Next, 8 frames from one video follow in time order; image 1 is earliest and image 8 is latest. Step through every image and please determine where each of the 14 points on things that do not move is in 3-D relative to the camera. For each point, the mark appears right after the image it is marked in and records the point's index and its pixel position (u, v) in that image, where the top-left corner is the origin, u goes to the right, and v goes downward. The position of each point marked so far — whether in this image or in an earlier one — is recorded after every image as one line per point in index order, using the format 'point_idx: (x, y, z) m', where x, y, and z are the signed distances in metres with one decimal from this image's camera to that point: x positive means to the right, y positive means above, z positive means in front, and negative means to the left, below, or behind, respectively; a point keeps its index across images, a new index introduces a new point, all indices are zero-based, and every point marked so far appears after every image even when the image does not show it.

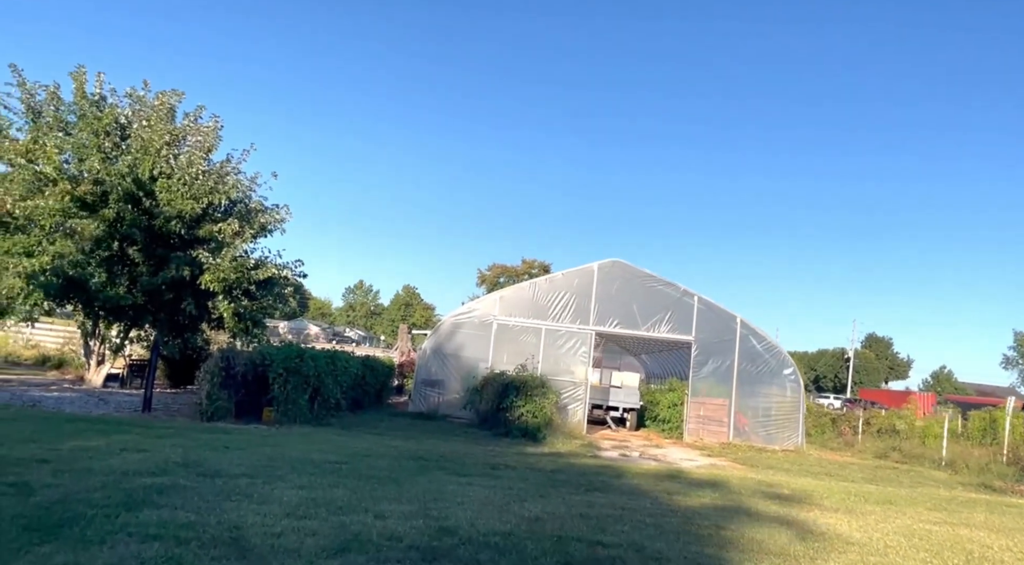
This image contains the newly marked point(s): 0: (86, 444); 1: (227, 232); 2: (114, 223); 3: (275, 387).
0: (-5.2, -2.0, +8.6) m
1: (-6.4, +1.1, +15.9) m
2: (-8.5, +1.3, +15.2) m
3: (-4.6, -2.0, +13.8) m
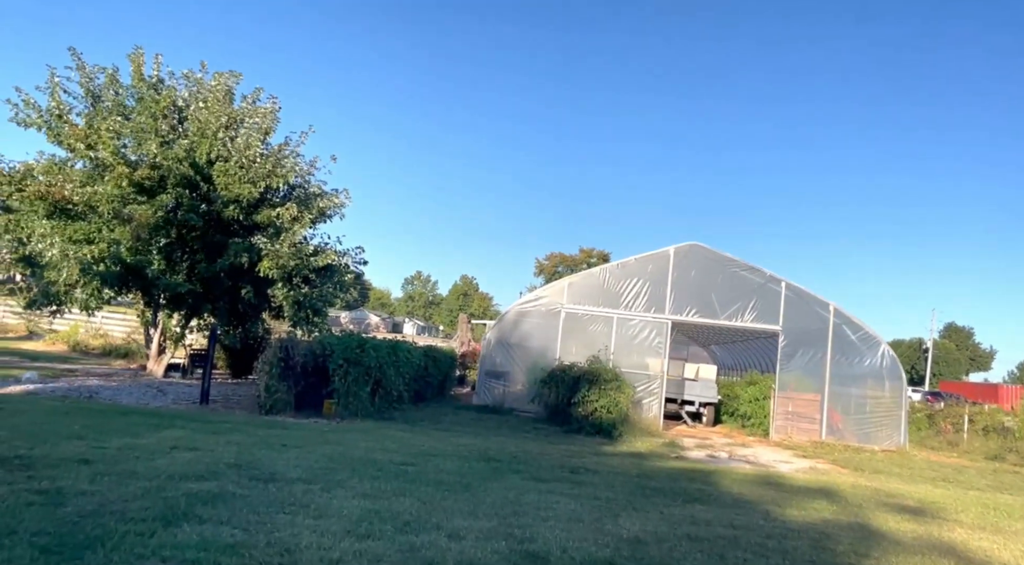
0: (-4.3, -1.8, +8.0) m
1: (-4.9, +1.4, +15.3) m
2: (-7.0, +1.6, +14.7) m
3: (-3.3, -1.8, +13.1) m
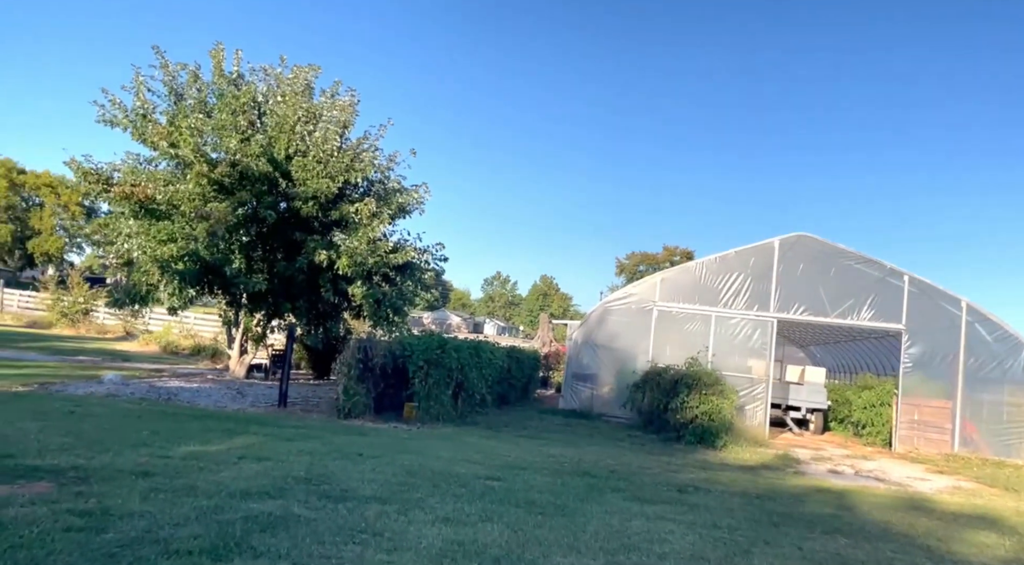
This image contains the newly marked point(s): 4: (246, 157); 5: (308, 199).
0: (-3.2, -1.8, +7.4) m
1: (-3.1, +1.4, +14.7) m
2: (-5.3, +1.6, +14.4) m
3: (-1.7, -1.7, +12.4) m
4: (-5.3, +2.5, +14.2) m
5: (-4.1, +1.7, +14.4) m
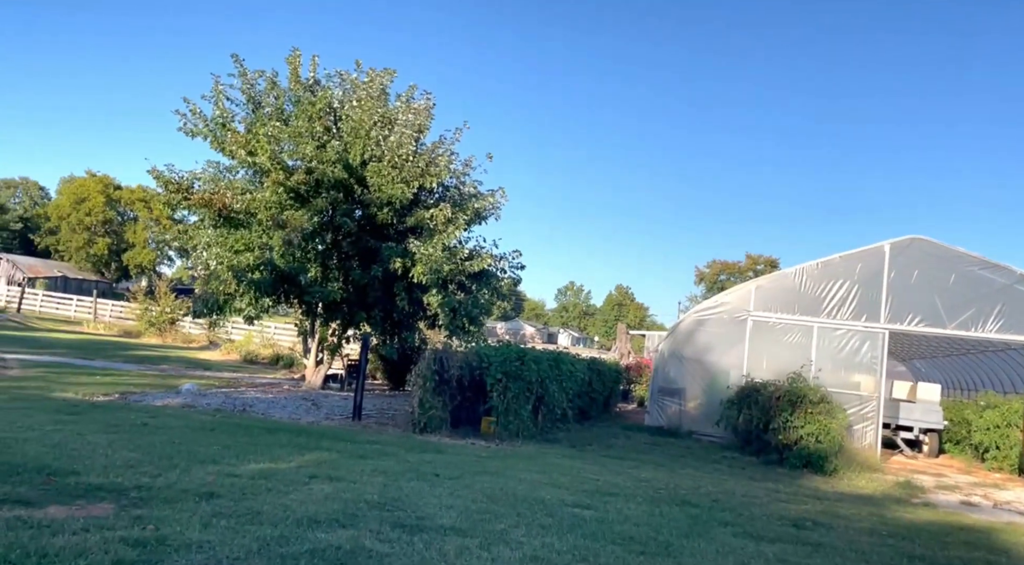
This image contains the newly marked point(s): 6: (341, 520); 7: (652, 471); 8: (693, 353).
0: (-2.4, -1.8, +6.9) m
1: (-1.5, +1.3, +14.2) m
2: (-3.7, +1.4, +14.2) m
3: (-0.3, -1.9, +11.8) m
4: (-3.7, +2.3, +14.0) m
5: (-2.6, +1.5, +14.0) m
6: (-1.3, -1.8, +5.3) m
7: (+1.8, -2.4, +9.2) m
8: (+3.9, -1.5, +15.2) m
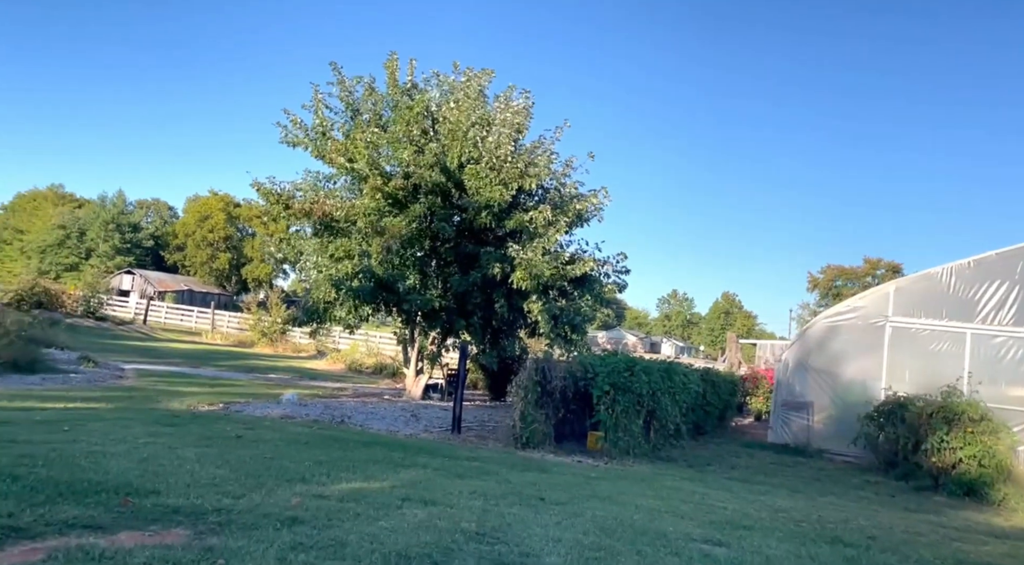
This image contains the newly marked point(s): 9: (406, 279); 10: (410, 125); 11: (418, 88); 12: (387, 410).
0: (-1.4, -1.8, +6.4) m
1: (+0.5, +1.2, +13.5) m
2: (-1.7, +1.3, +13.8) m
3: (+1.4, -1.9, +10.9) m
4: (-1.8, +2.2, +13.6) m
5: (-0.6, +1.4, +13.5) m
6: (-0.5, -1.8, +4.6) m
7: (+3.1, -2.4, +8.0) m
8: (+6.0, -1.5, +13.7) m
9: (-2.0, +0.1, +13.6) m
10: (-2.0, +3.1, +14.1) m
11: (-2.0, +4.1, +14.9) m
12: (-2.2, -2.3, +12.6) m
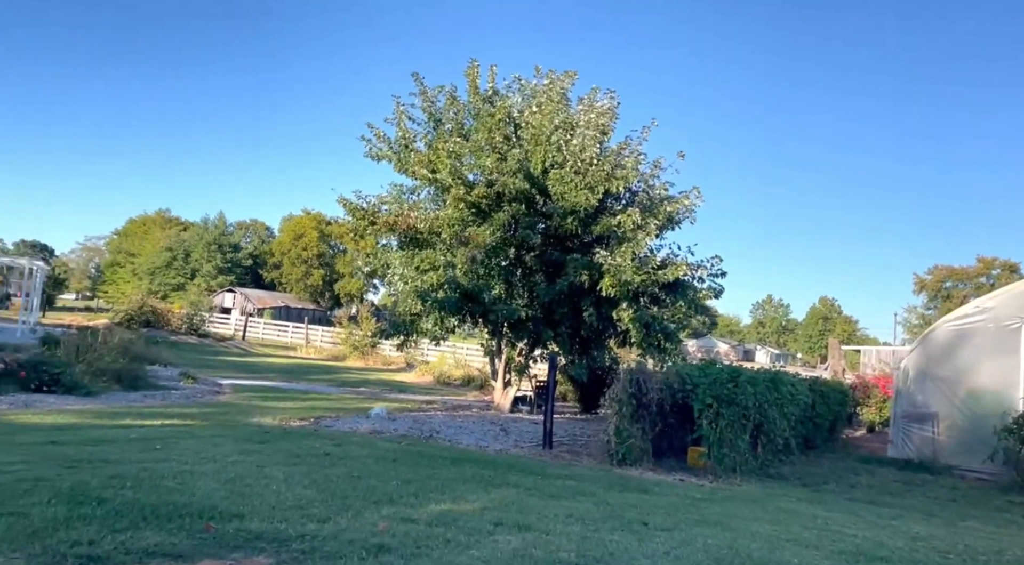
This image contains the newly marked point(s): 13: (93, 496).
0: (-0.5, -1.9, +6.0) m
1: (+2.1, +1.0, +13.0) m
2: (0.0, +1.1, +13.5) m
3: (+2.7, -2.0, +10.1) m
4: (-0.2, +2.0, +13.3) m
5: (+1.0, +1.2, +13.0) m
6: (+0.1, -1.8, +4.2) m
7: (+4.1, -2.4, +7.1) m
8: (+7.7, -1.5, +12.4) m
9: (-0.4, -0.1, +13.3) m
10: (-0.4, +2.9, +13.8) m
11: (-0.3, +3.9, +14.6) m
12: (-0.6, -2.4, +12.3) m
13: (-2.7, -1.4, +4.6) m
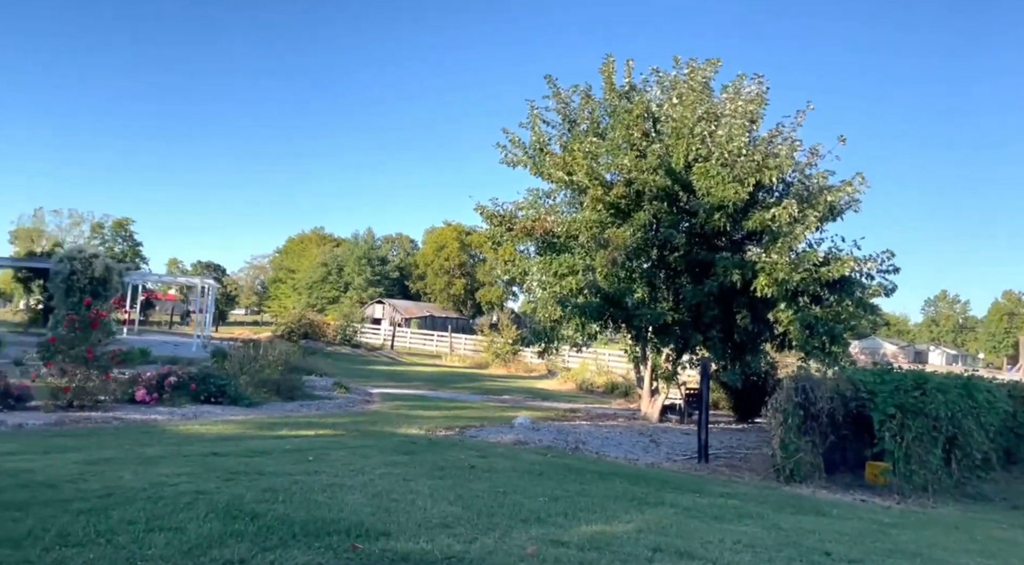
0: (+0.7, -2.0, +5.6) m
1: (+4.5, +1.1, +11.9) m
2: (+2.5, +1.0, +12.8) m
3: (+4.7, -1.9, +9.0) m
4: (+2.3, +2.0, +12.7) m
5: (+3.5, +1.2, +12.2) m
6: (+1.0, -1.8, +3.6) m
7: (+5.5, -2.3, +5.7) m
8: (+10.0, -1.3, +10.3) m
9: (+2.2, -0.2, +12.7) m
10: (+2.2, +2.9, +13.3) m
11: (+2.4, +3.8, +14.0) m
12: (+1.8, -2.5, +11.7) m
13: (-1.7, -1.5, +4.6) m
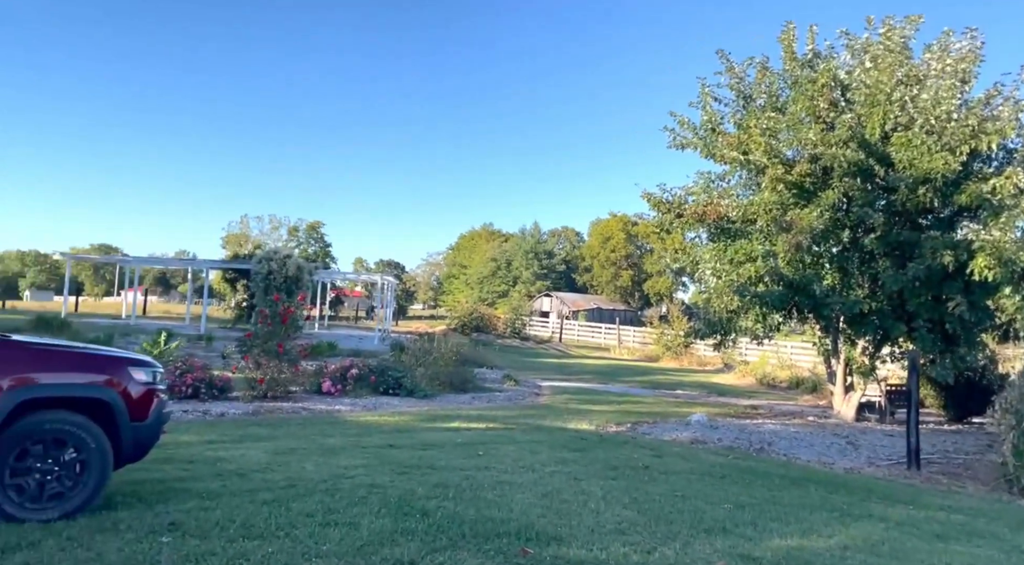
0: (+2.0, -1.9, +4.9) m
1: (+7.1, +1.3, +10.2) m
2: (+5.4, +1.3, +11.5) m
3: (+6.6, -1.7, +7.4) m
4: (+5.1, +2.2, +11.4) m
5: (+6.1, +1.5, +10.7) m
6: (+1.8, -1.7, +3.0) m
7: (+6.7, -2.1, +4.0) m
8: (+12.1, -0.9, +7.4) m
9: (+5.1, 0.0, +11.5) m
10: (+5.1, +3.1, +12.0) m
11: (+5.5, +4.0, +12.7) m
12: (+4.5, -2.3, +10.7) m
13: (-0.6, -1.4, +4.6) m
